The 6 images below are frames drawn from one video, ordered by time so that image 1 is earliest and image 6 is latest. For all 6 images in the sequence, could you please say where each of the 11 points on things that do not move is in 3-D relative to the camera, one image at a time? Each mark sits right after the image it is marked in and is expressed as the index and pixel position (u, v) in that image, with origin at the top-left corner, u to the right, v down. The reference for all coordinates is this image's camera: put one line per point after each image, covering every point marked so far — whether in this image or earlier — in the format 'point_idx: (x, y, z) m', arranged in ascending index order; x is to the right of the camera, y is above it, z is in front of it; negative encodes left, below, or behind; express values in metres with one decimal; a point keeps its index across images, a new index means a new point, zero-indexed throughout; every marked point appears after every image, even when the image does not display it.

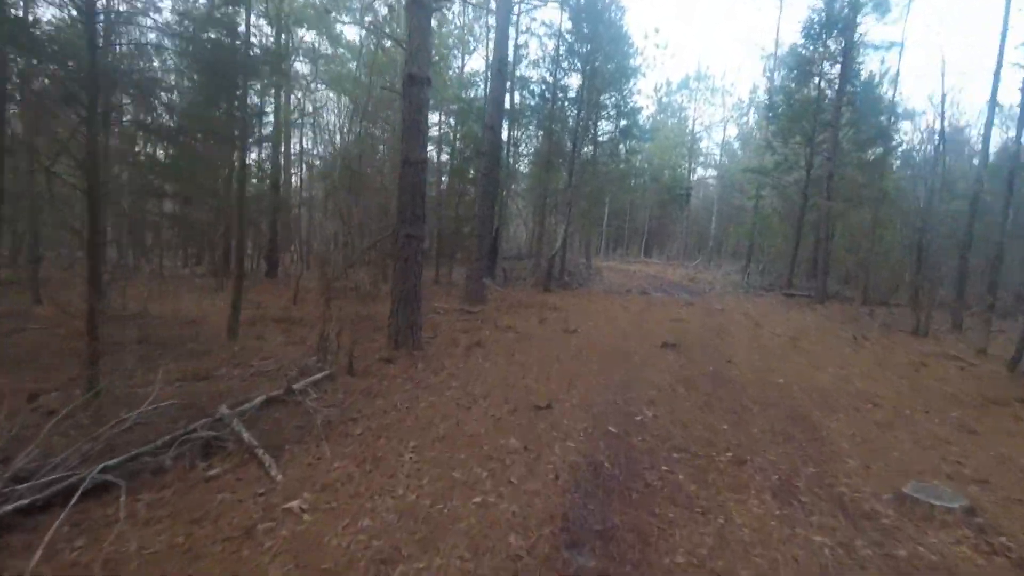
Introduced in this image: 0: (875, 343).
0: (+5.7, -0.9, +9.9) m
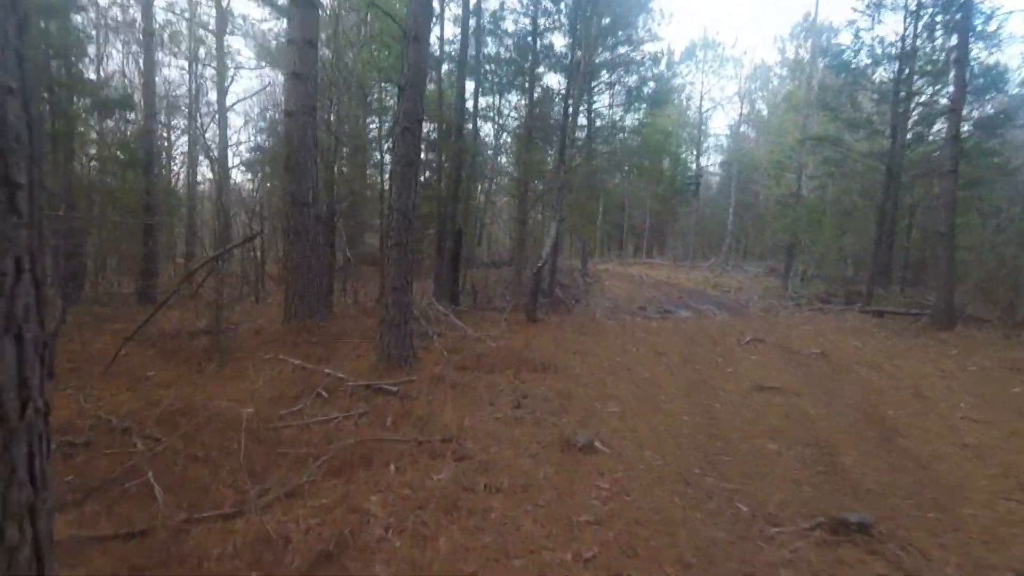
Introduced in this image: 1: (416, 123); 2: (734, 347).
0: (+5.2, -1.2, +4.3) m
1: (-1.0, +1.7, +6.6) m
2: (+3.5, -1.0, +10.0) m
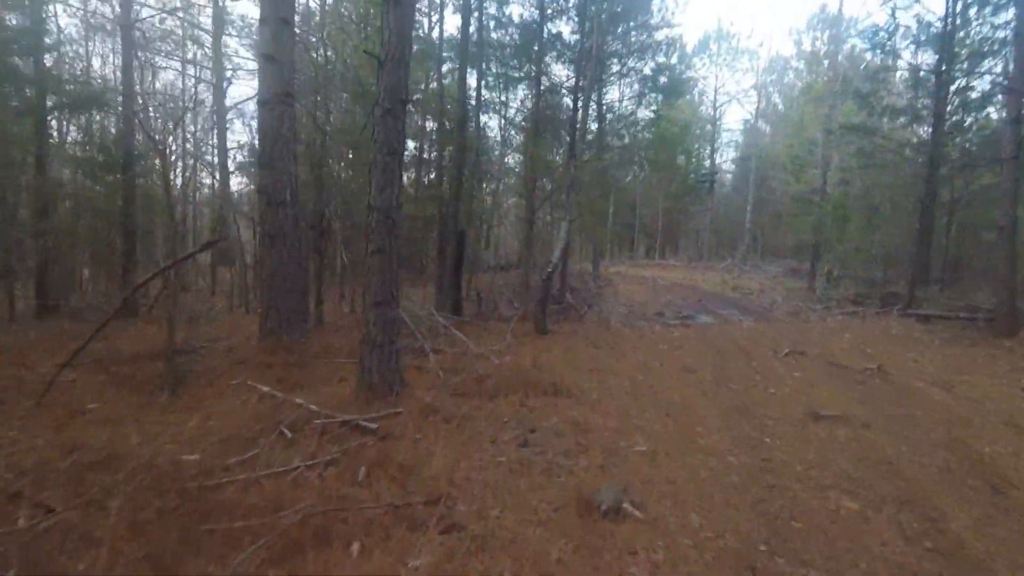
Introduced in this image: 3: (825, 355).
0: (+5.3, -1.3, +3.1) m
1: (-1.0, +1.6, +5.5) m
2: (+3.7, -1.1, +8.9) m
3: (+4.6, -1.0, +9.3) m
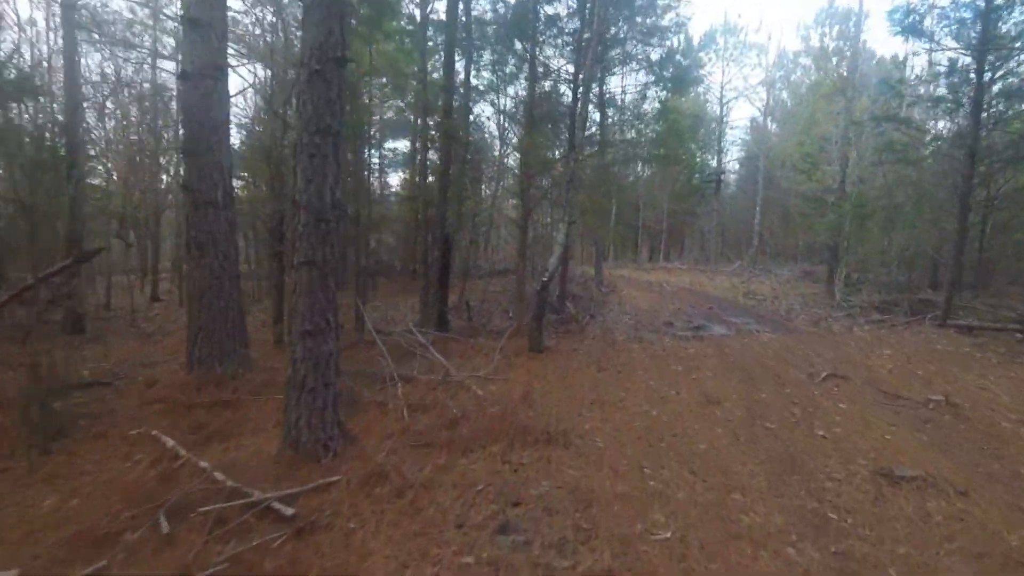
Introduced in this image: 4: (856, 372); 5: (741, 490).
0: (+5.1, -1.4, +1.7) m
1: (-1.2, +1.5, +4.1) m
2: (+3.5, -1.2, +7.4) m
3: (+4.5, -1.2, +7.9) m
4: (+4.6, -1.1, +8.4) m
5: (+1.6, -1.4, +4.5) m
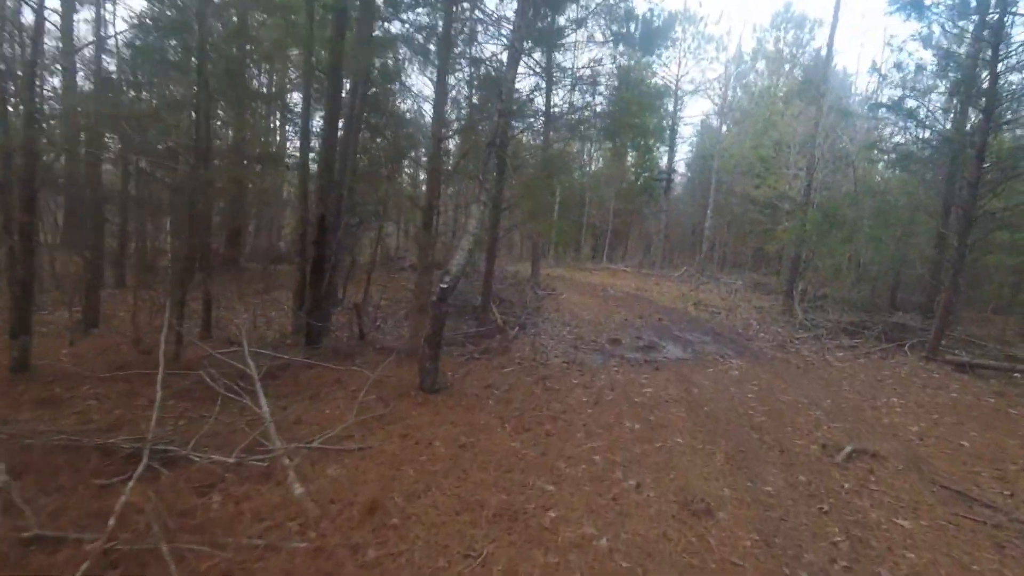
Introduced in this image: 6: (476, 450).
0: (+4.6, -1.8, -0.8) m
1: (-1.7, +1.4, +1.0) m
2: (+2.5, -1.5, +4.8) m
3: (+3.4, -1.5, +5.3) m
4: (+3.5, -1.4, +5.9) m
5: (+0.9, -1.6, +1.6) m
6: (-0.3, -1.3, +4.9) m
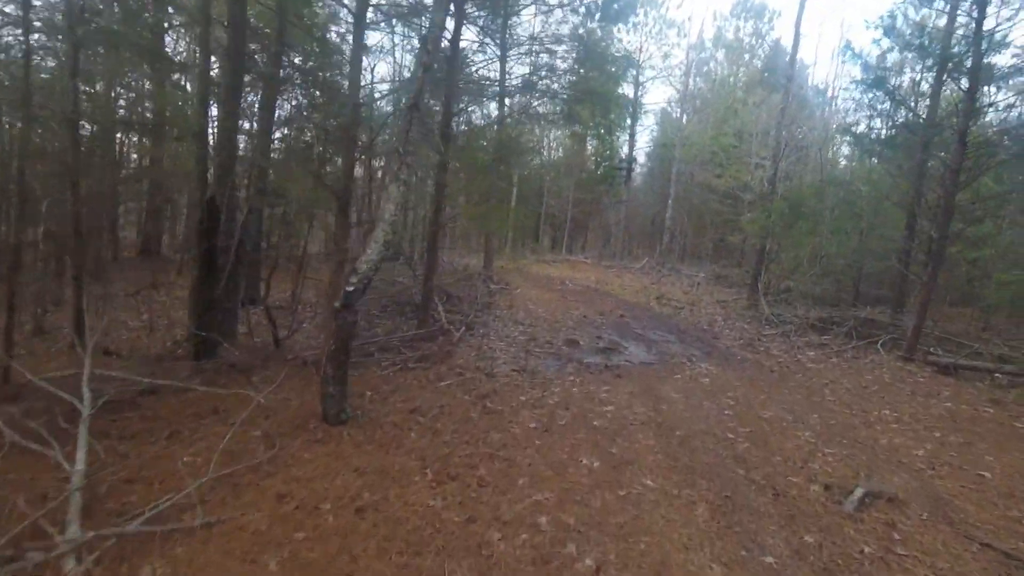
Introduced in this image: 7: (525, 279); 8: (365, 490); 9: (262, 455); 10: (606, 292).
0: (+4.5, -1.9, -1.8) m
1: (-2.0, +1.3, -0.4) m
2: (+2.0, -1.5, +3.6) m
3: (+2.9, -1.5, +4.3) m
4: (+2.9, -1.4, +4.8) m
5: (+0.6, -1.7, +0.4) m
6: (-0.8, -1.3, +3.5) m
7: (+0.4, +0.2, +18.5) m
8: (-0.9, -1.3, +3.9) m
9: (-1.7, -1.1, +4.3) m
10: (+2.7, -0.1, +17.8) m
